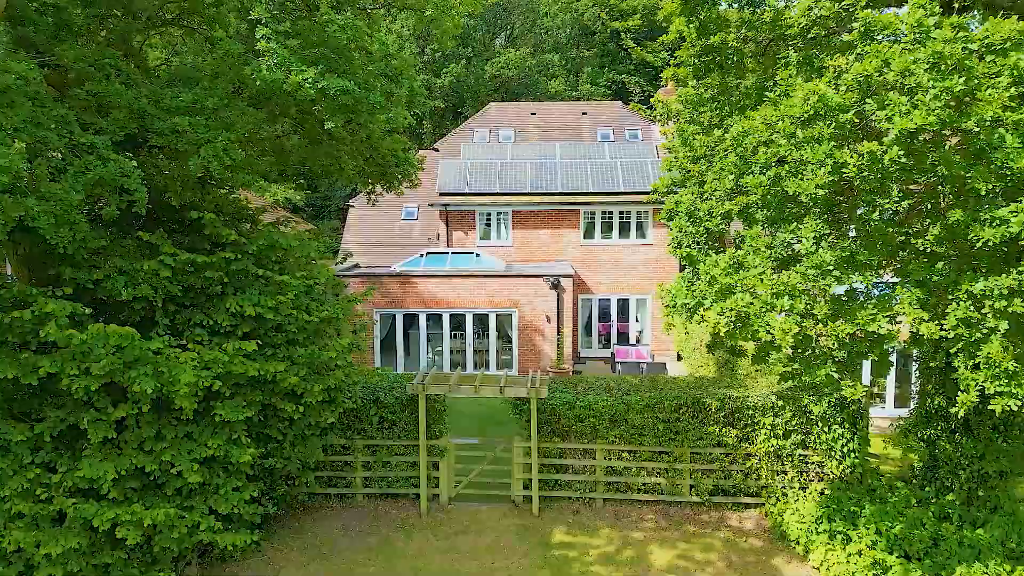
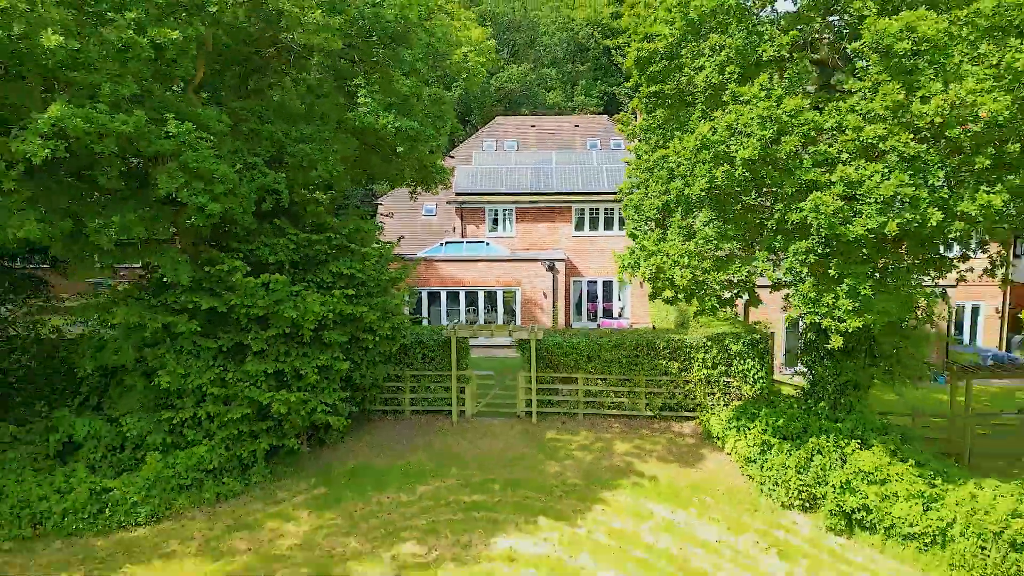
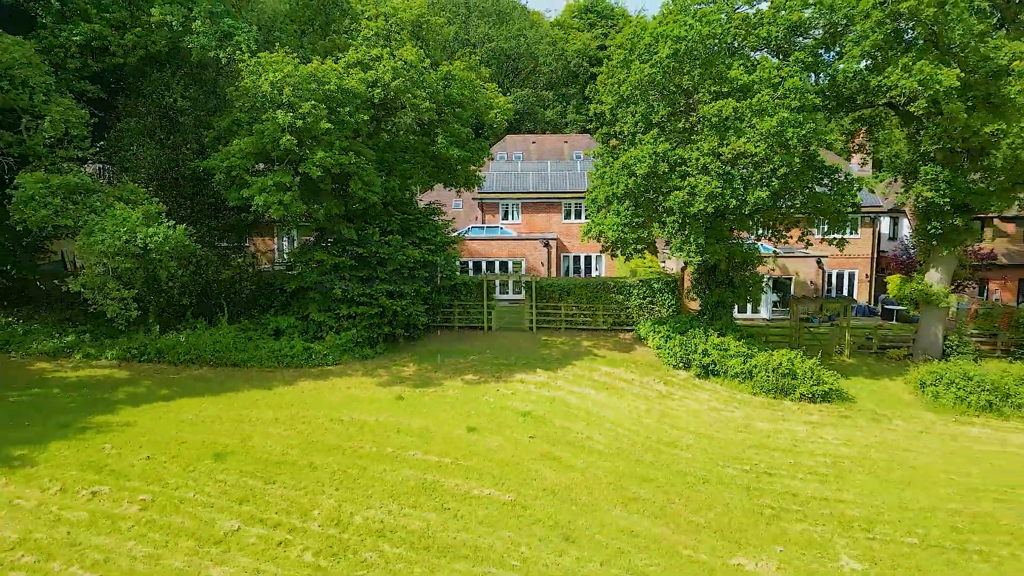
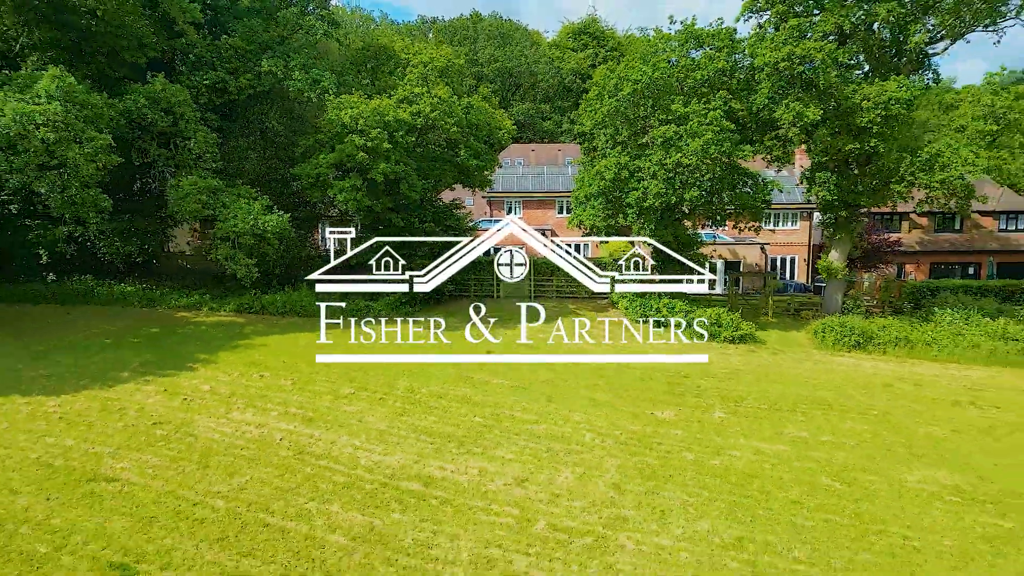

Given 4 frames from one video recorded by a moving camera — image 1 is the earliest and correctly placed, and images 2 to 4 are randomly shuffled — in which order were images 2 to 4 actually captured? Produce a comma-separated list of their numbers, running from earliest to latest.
2, 3, 4
